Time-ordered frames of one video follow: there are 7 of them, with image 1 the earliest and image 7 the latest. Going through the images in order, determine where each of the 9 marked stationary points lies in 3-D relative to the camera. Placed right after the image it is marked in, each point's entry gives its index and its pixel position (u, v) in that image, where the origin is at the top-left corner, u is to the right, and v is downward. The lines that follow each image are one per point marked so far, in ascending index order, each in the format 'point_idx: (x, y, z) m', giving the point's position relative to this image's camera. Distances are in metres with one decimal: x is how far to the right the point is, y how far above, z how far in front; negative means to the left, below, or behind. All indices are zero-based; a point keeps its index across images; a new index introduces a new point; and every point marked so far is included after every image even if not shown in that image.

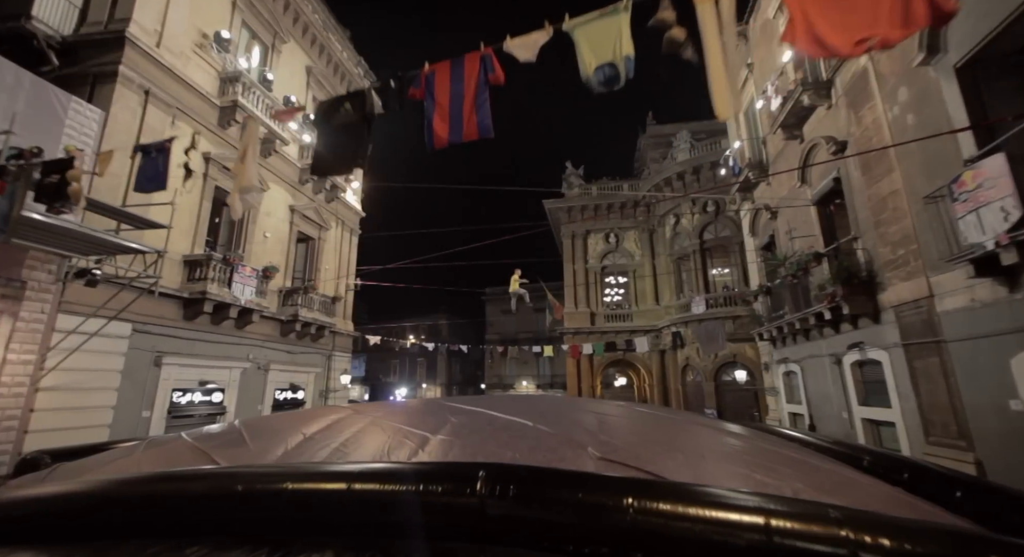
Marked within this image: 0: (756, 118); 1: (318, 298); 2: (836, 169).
0: (+6.8, +4.3, +13.4) m
1: (-6.0, -0.5, +15.5) m
2: (+6.6, +2.3, +9.9) m
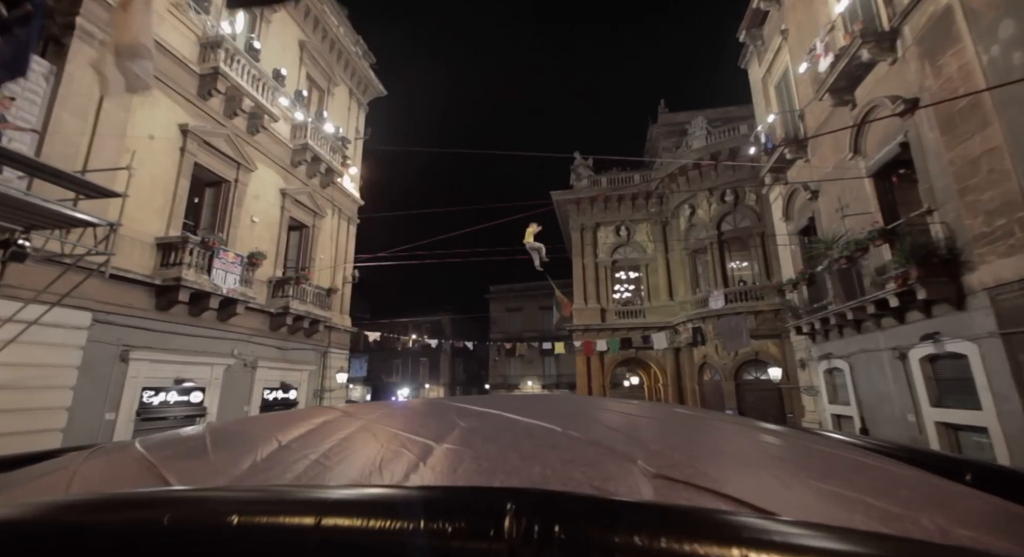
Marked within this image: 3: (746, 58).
0: (+7.1, +4.6, +12.1) m
1: (-5.7, -0.2, +14.3) m
2: (+6.9, +2.6, +8.6) m
3: (+7.4, +6.8, +15.5) m
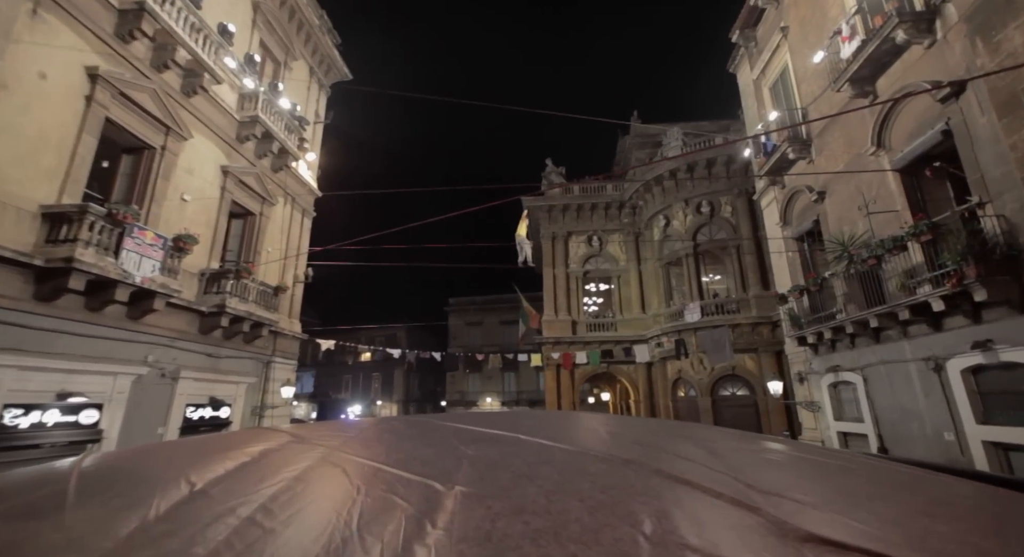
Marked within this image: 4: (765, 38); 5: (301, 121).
0: (+6.8, +4.4, +11.4) m
1: (-6.3, -0.1, +12.1) m
2: (+6.9, +2.5, +7.8) m
3: (+6.8, +6.5, +14.9) m
4: (+6.8, +6.4, +13.2) m
5: (-5.8, +4.4, +13.7) m
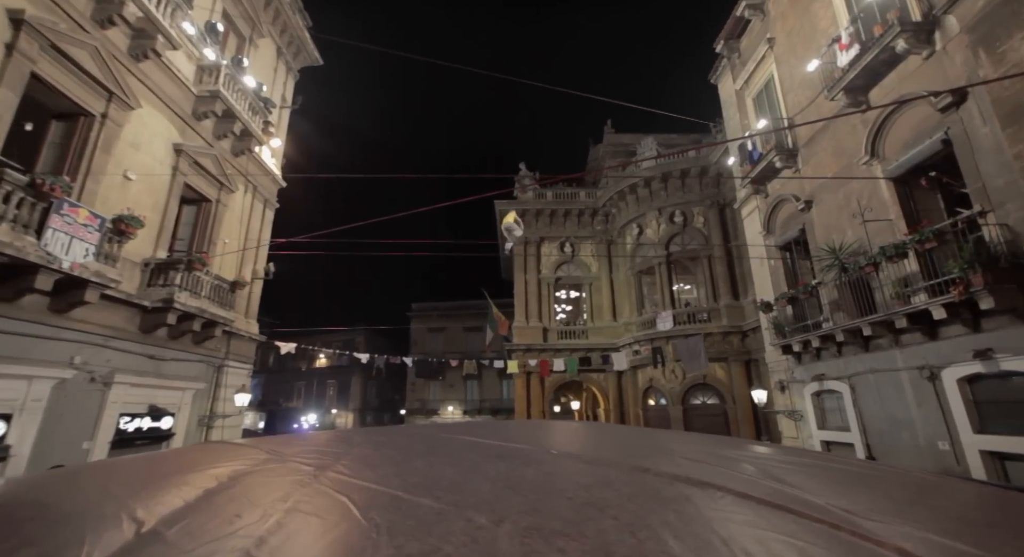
0: (+6.5, +4.2, +11.5) m
1: (-6.7, 0.0, +10.9) m
2: (+6.9, +2.4, +7.9) m
3: (+6.2, +6.3, +15.0) m
4: (+6.4, +6.2, +13.3) m
5: (-6.2, +4.5, +12.6) m
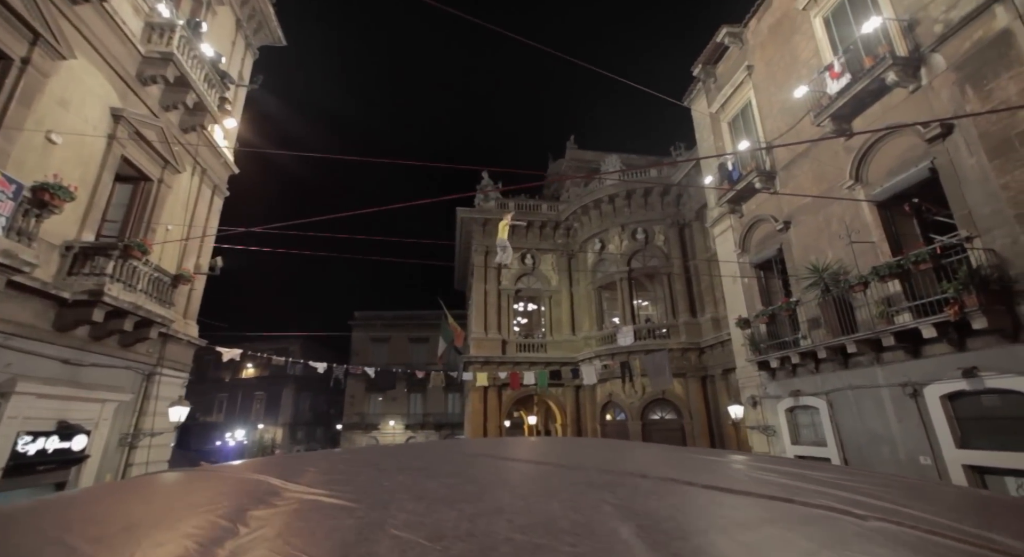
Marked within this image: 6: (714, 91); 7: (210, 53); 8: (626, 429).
0: (+6.2, +3.8, +11.9) m
1: (-6.9, +0.2, +9.3) m
2: (+7.1, +2.0, +8.3) m
3: (+5.5, +5.7, +15.4) m
4: (+5.9, +5.7, +13.8) m
5: (-6.5, +4.6, +11.2) m
6: (+5.8, +5.4, +14.2) m
7: (-6.6, +4.9, +10.8) m
8: (+3.9, -5.2, +17.0) m
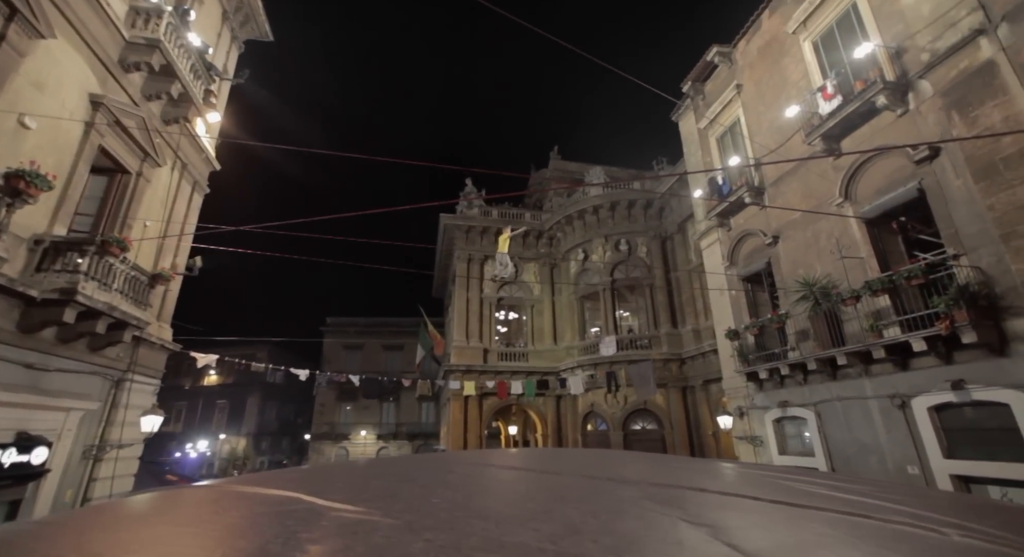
0: (+6.1, +3.5, +12.3) m
1: (-6.9, +0.2, +8.7) m
2: (+7.2, +1.8, +8.7) m
3: (+5.2, +5.4, +15.7) m
4: (+5.7, +5.4, +14.1) m
5: (-6.5, +4.6, +10.7) m
6: (+5.6, +5.1, +14.6) m
7: (-6.5, +4.9, +10.3) m
8: (+3.3, -5.5, +17.0) m
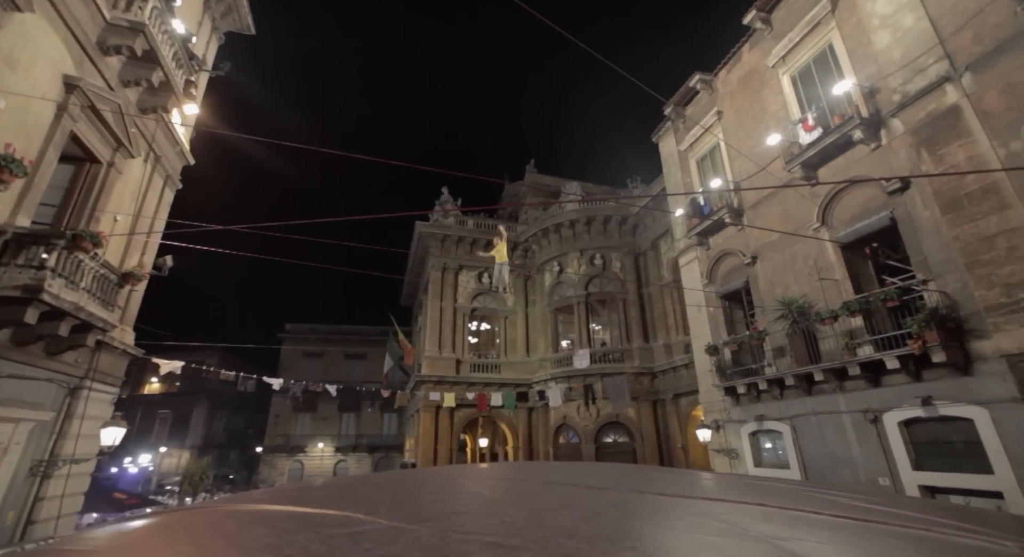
0: (+5.9, +3.0, +12.9) m
1: (-6.8, +0.2, +8.0) m
2: (+7.2, +1.3, +9.4) m
3: (+4.7, +4.9, +16.3) m
4: (+5.4, +4.9, +14.7) m
5: (-6.5, +4.5, +10.1) m
6: (+5.2, +4.6, +15.2) m
7: (-6.5, +4.9, +9.7) m
8: (+2.3, -6.0, +17.1) m
